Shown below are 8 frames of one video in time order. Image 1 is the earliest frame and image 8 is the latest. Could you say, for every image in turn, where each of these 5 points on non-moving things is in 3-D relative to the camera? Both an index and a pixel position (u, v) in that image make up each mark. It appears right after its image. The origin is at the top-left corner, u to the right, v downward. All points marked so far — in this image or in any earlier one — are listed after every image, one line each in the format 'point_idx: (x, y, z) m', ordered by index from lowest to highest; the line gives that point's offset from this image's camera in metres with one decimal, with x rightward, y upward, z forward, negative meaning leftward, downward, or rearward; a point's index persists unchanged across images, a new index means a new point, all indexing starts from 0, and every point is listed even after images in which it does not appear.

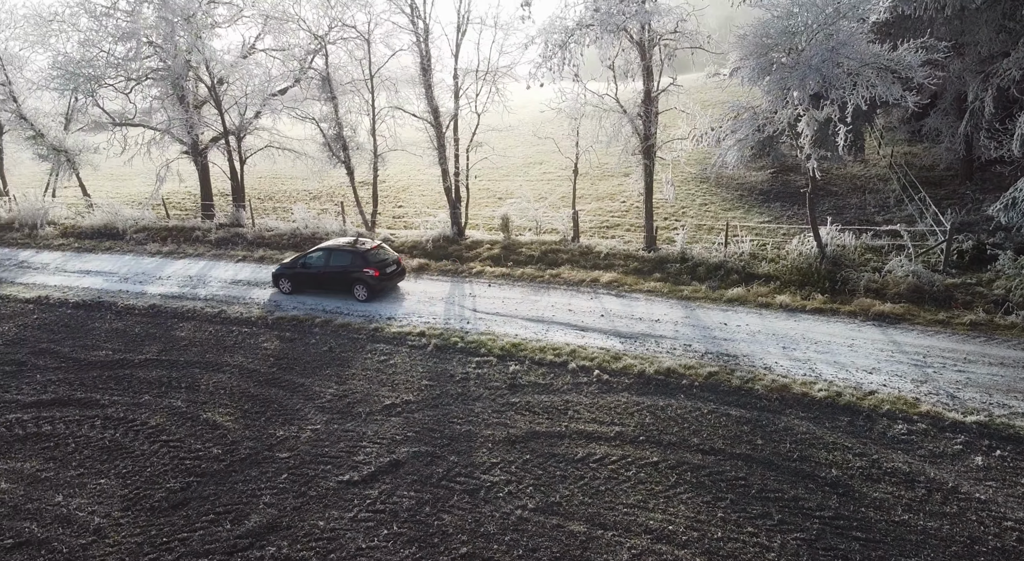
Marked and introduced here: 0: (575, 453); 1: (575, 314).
0: (+0.9, -2.6, +9.9) m
1: (+1.4, -0.7, +14.8) m
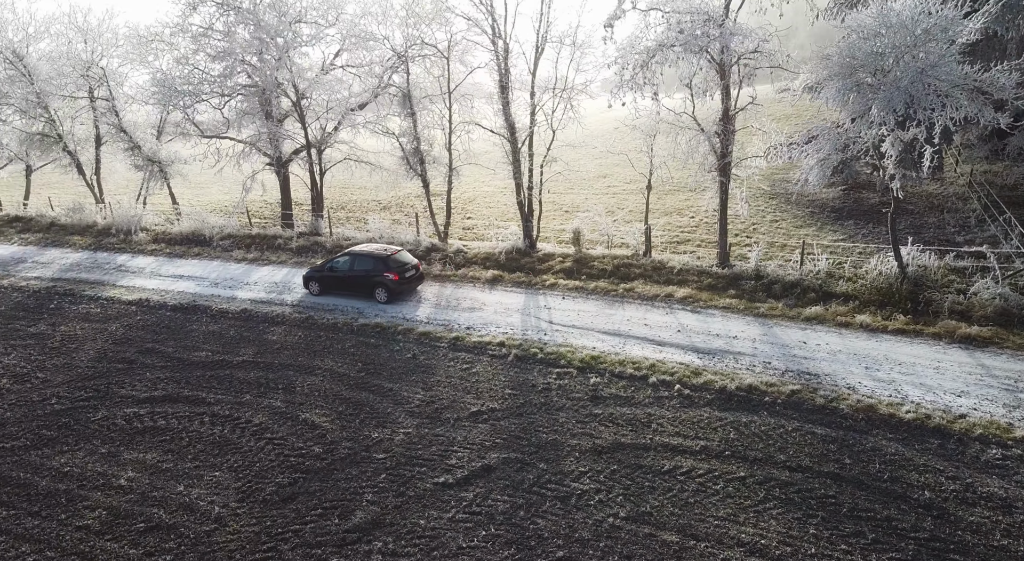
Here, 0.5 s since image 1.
0: (+2.3, -2.8, +10.2) m
1: (+3.2, -1.1, +15.1) m
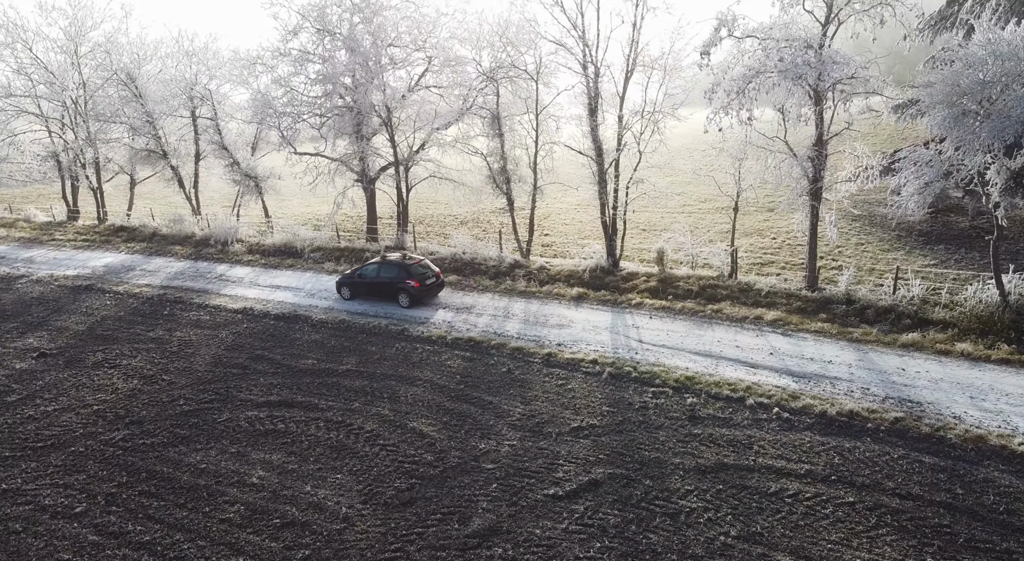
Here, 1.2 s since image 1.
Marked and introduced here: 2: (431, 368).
0: (+4.0, -3.2, +10.4) m
1: (+5.3, -1.6, +15.2) m
2: (-1.9, -2.1, +15.6) m
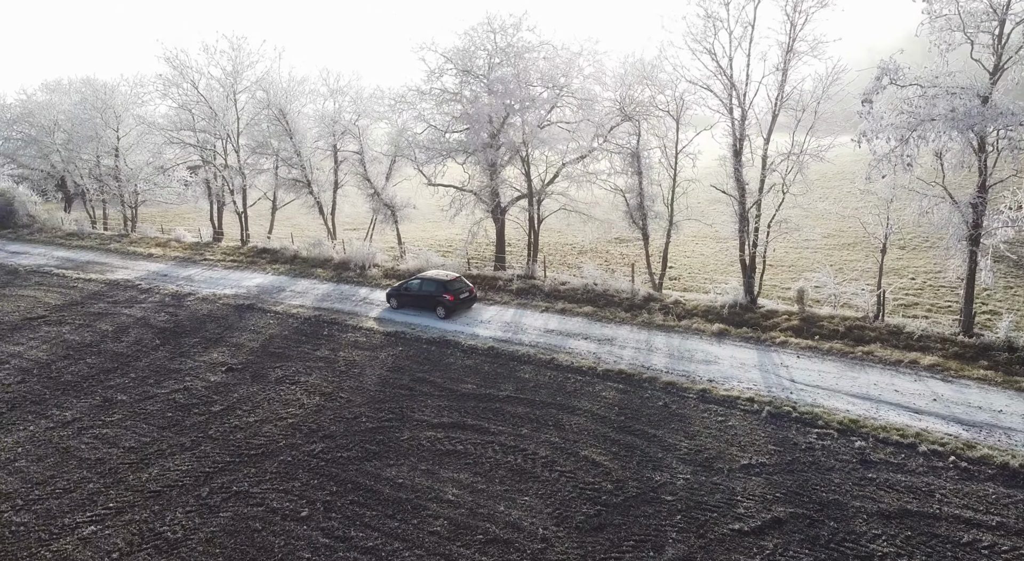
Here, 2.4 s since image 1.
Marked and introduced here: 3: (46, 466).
0: (+7.1, -4.1, +10.6) m
1: (+9.0, -2.6, +15.3) m
2: (+1.9, -2.9, +16.4) m
3: (-10.0, -4.0, +14.4) m
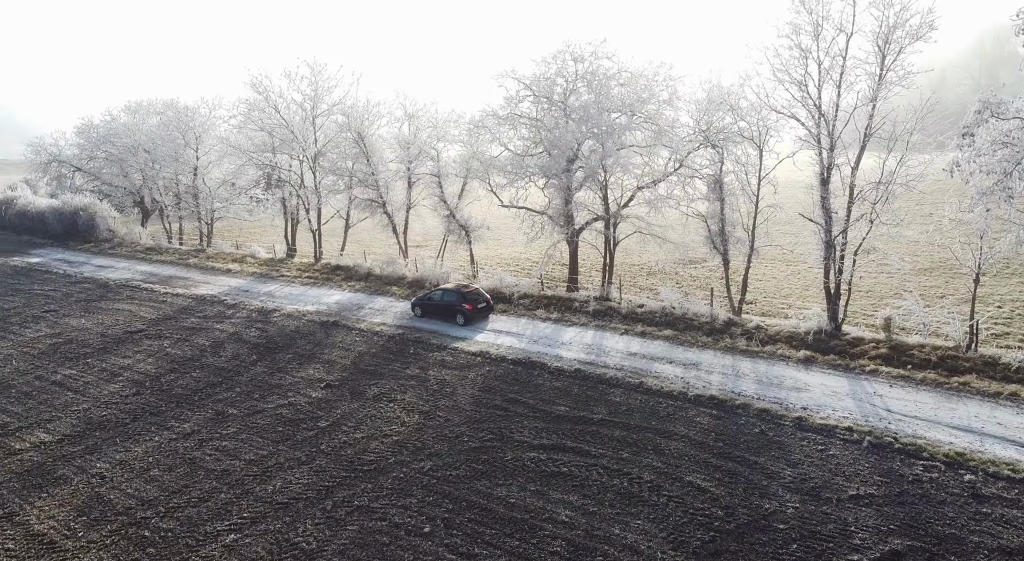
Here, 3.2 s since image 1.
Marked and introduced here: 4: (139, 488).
0: (+9.2, -4.7, +10.6) m
1: (+11.3, -3.4, +15.2) m
2: (+4.3, -3.6, +16.8) m
3: (-7.7, -4.5, +15.4) m
4: (-8.3, -4.6, +14.9) m
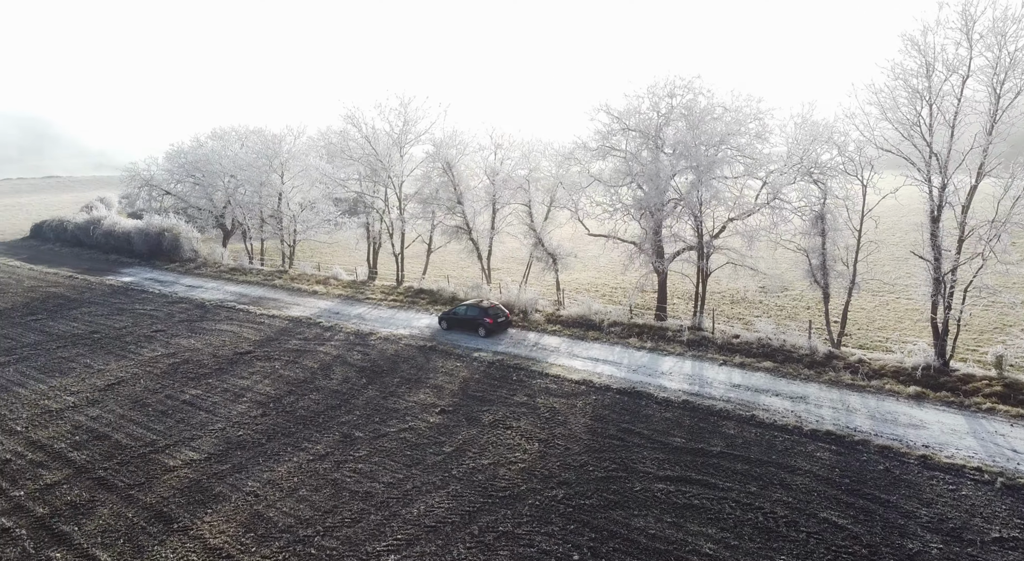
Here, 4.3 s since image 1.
0: (+12.0, -5.6, +10.6) m
1: (+14.4, -4.4, +15.1) m
2: (+7.5, -4.6, +17.1) m
3: (-4.6, -5.3, +16.4) m
4: (-5.2, -5.4, +15.9) m
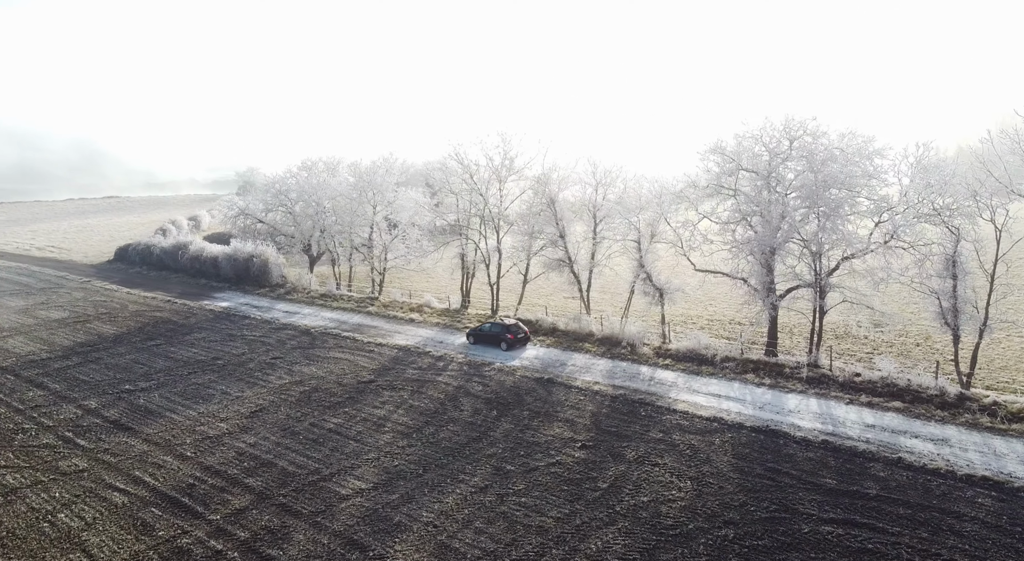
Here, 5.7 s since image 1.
0: (+16.0, -6.7, +10.6) m
1: (+18.6, -5.6, +15.0) m
2: (+11.8, -5.8, +17.3) m
3: (-0.3, -6.4, +17.3) m
4: (-0.9, -6.5, +16.9) m
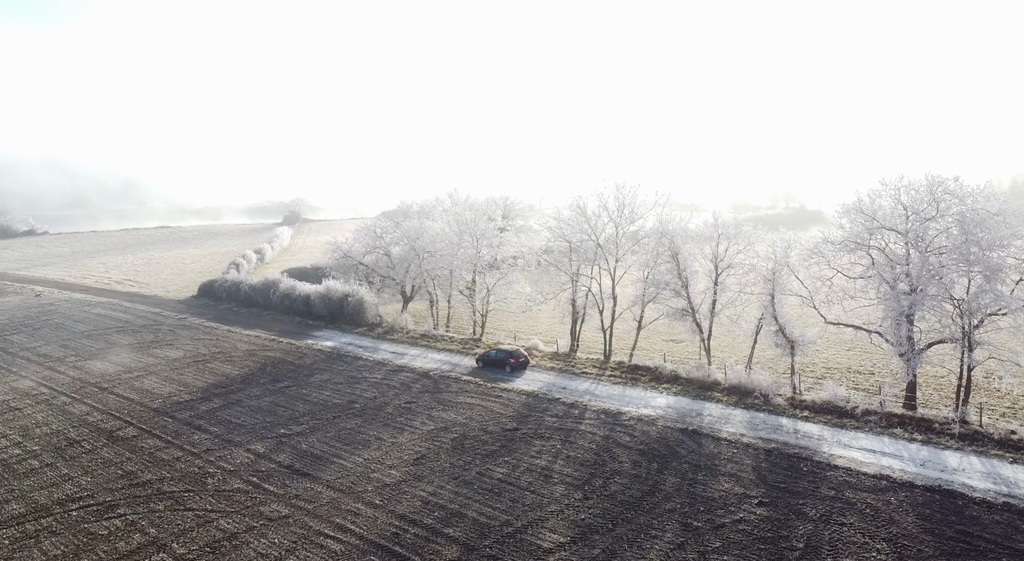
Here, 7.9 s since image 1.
0: (+21.4, -8.3, +10.6) m
1: (+24.4, -7.5, +14.9) m
2: (+17.7, -7.8, +17.5) m
3: (+5.5, -8.3, +18.0) m
4: (+4.9, -8.4, +17.7) m
